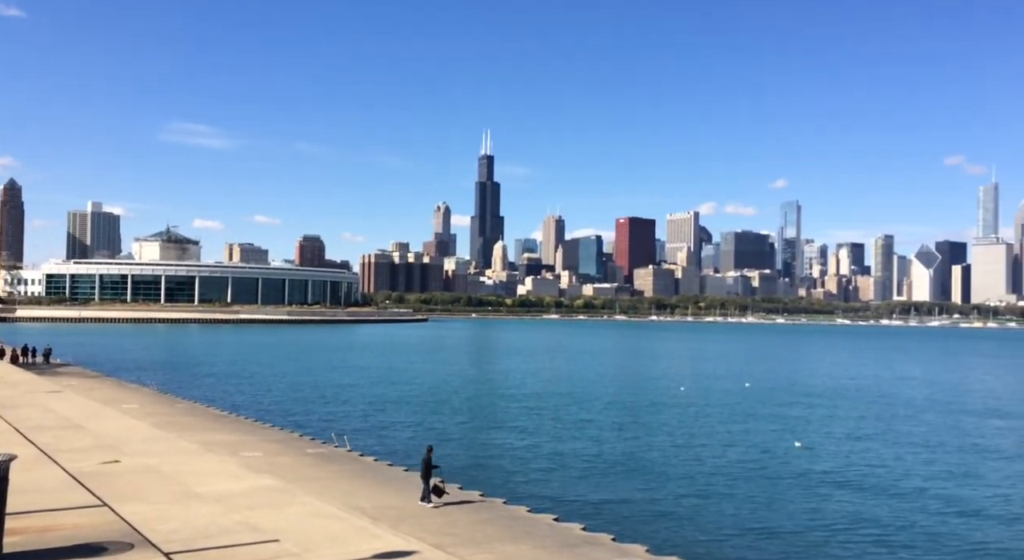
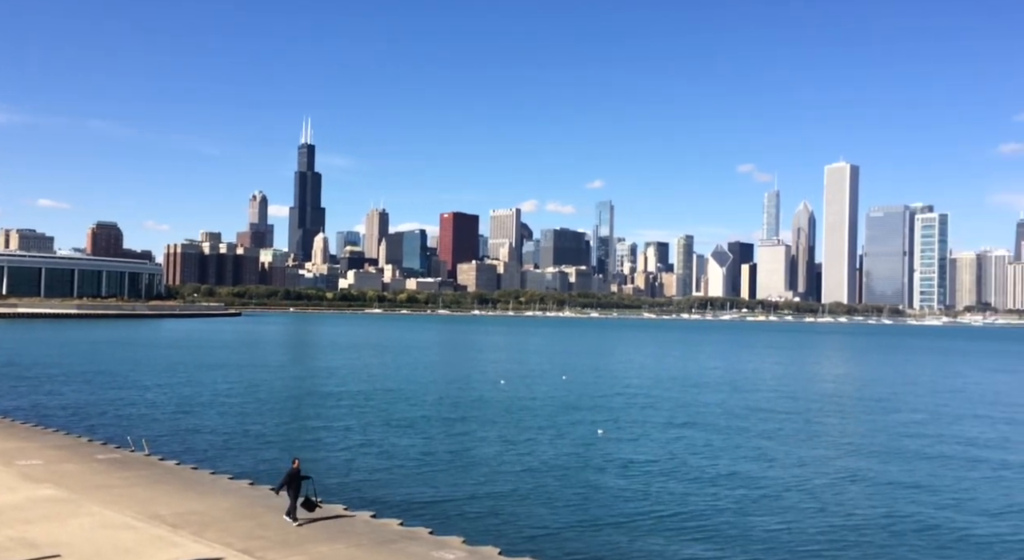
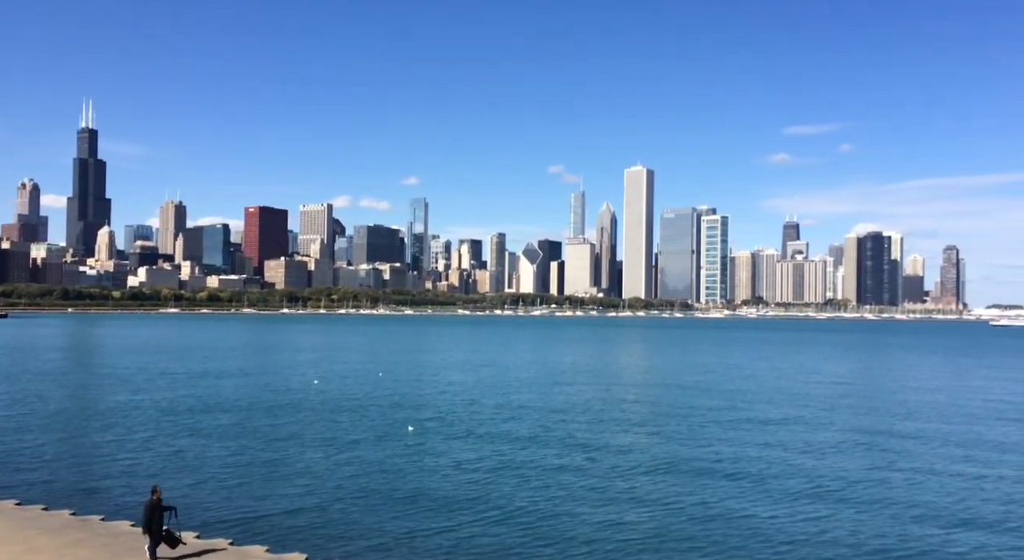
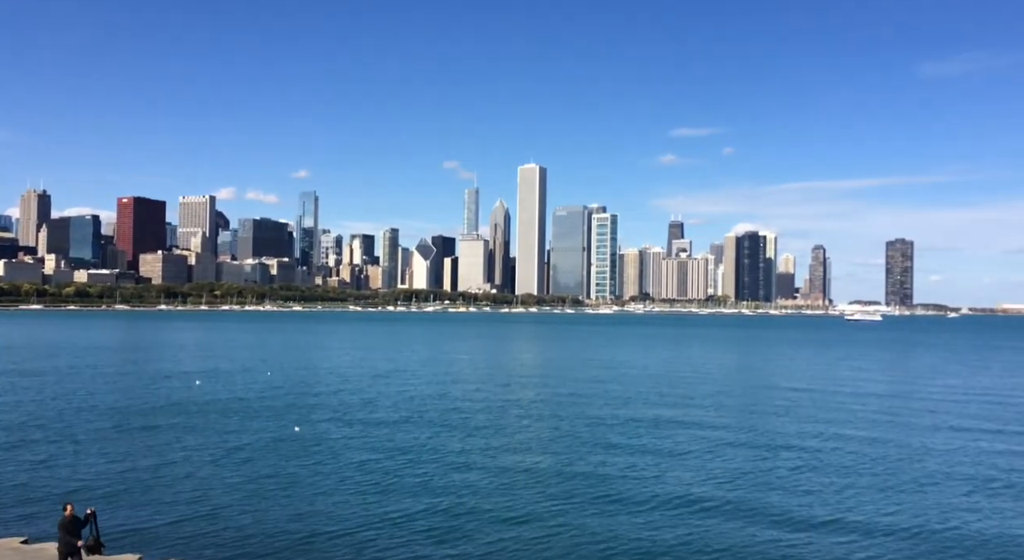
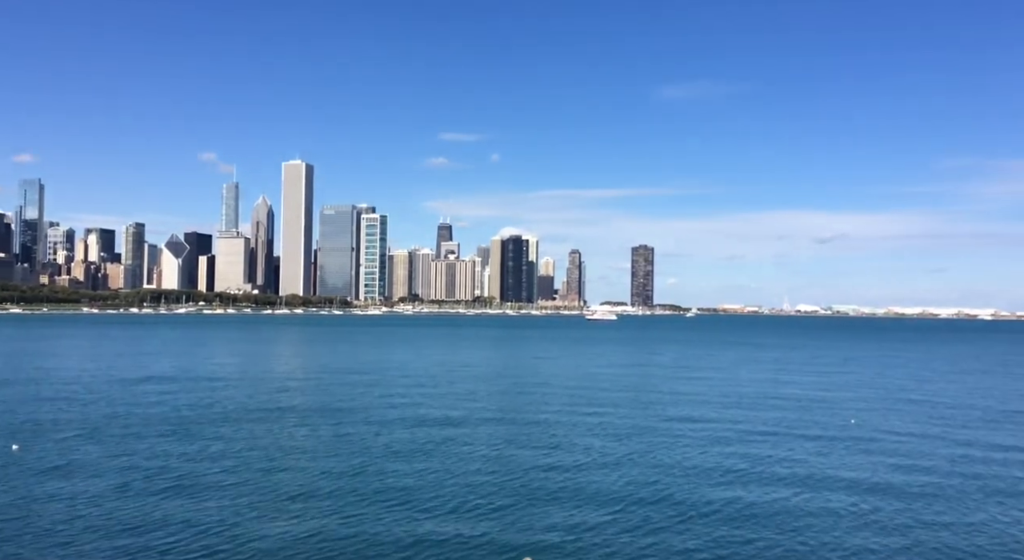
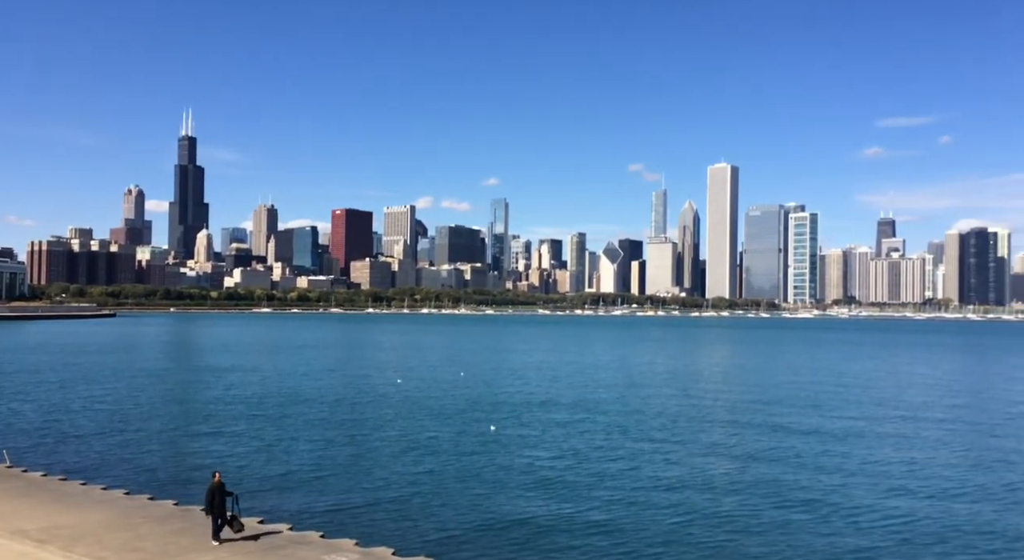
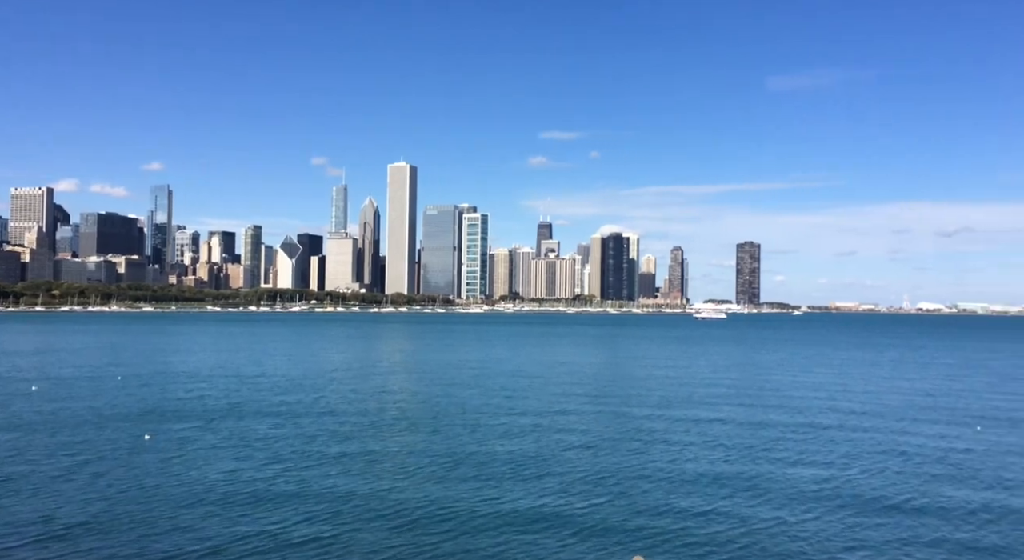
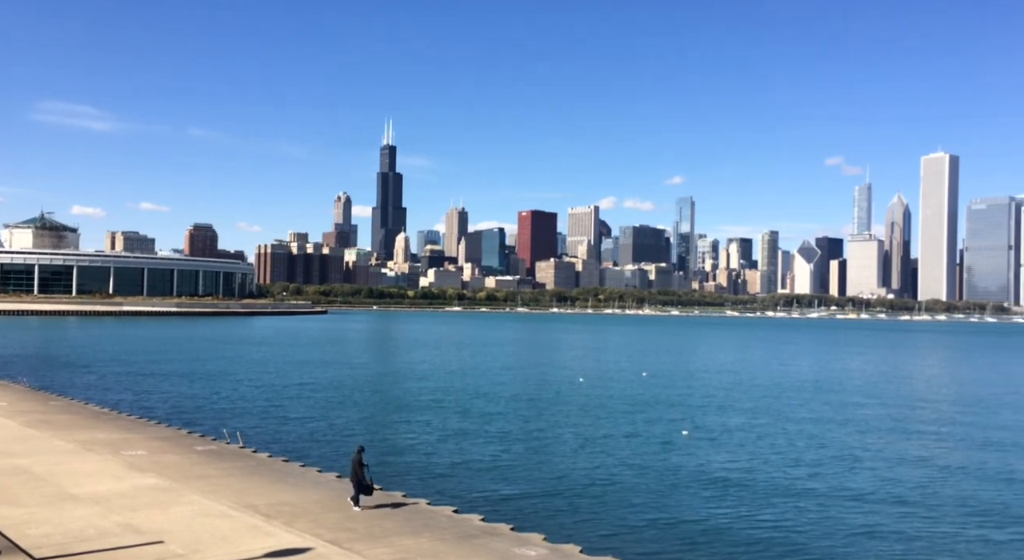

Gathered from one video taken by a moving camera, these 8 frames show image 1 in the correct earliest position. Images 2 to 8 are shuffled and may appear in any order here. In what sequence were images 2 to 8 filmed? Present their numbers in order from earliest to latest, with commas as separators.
8, 2, 6, 3, 4, 7, 5
